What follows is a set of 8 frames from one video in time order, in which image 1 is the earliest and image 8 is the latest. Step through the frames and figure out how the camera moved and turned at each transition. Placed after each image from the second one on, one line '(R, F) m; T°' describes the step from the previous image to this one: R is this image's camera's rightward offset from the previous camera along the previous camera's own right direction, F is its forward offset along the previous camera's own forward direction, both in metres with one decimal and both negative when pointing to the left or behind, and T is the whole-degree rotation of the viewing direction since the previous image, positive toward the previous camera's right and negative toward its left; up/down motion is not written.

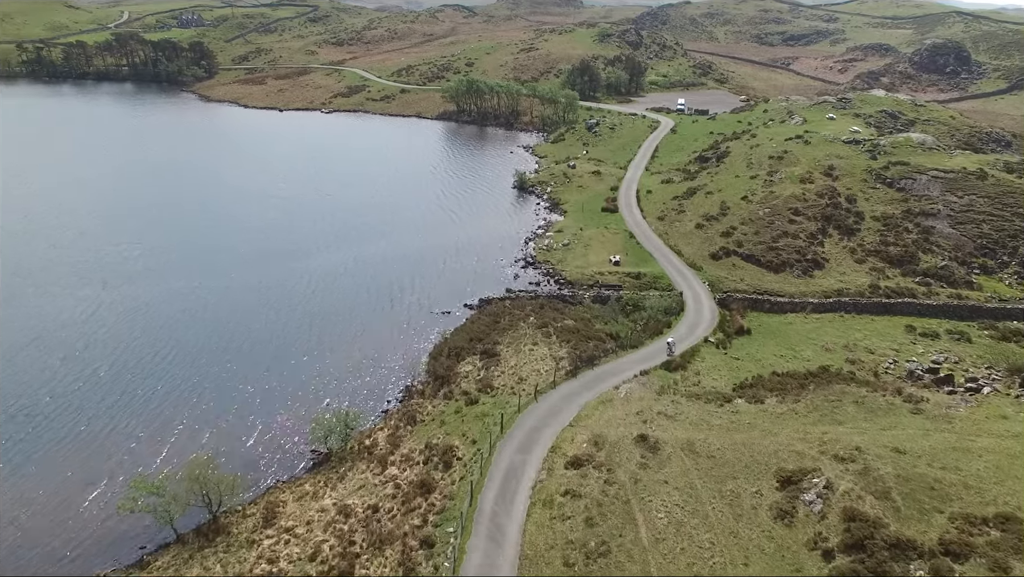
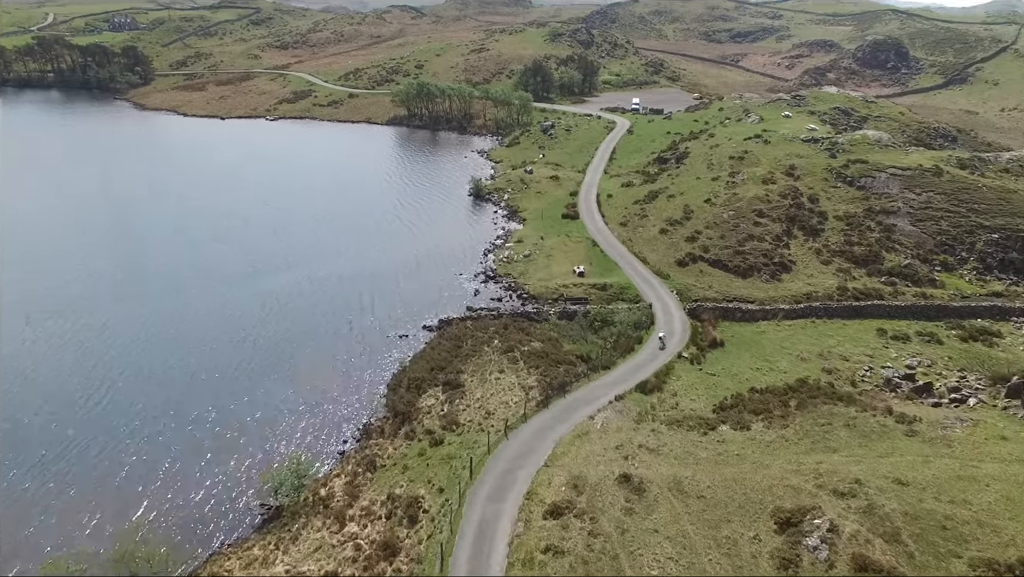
(-0.4, +3.6) m; +4°
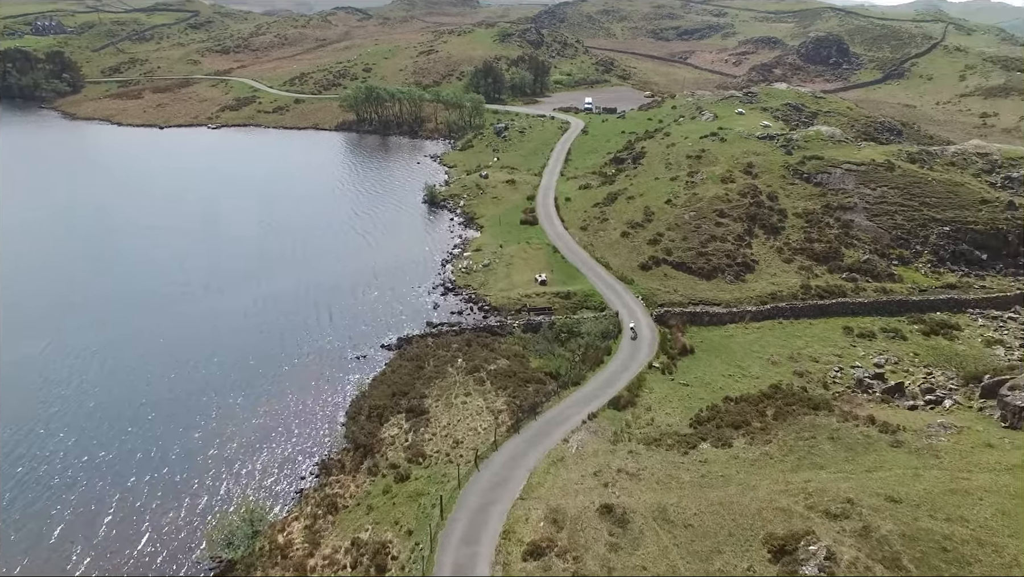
(-0.4, +2.5) m; +4°
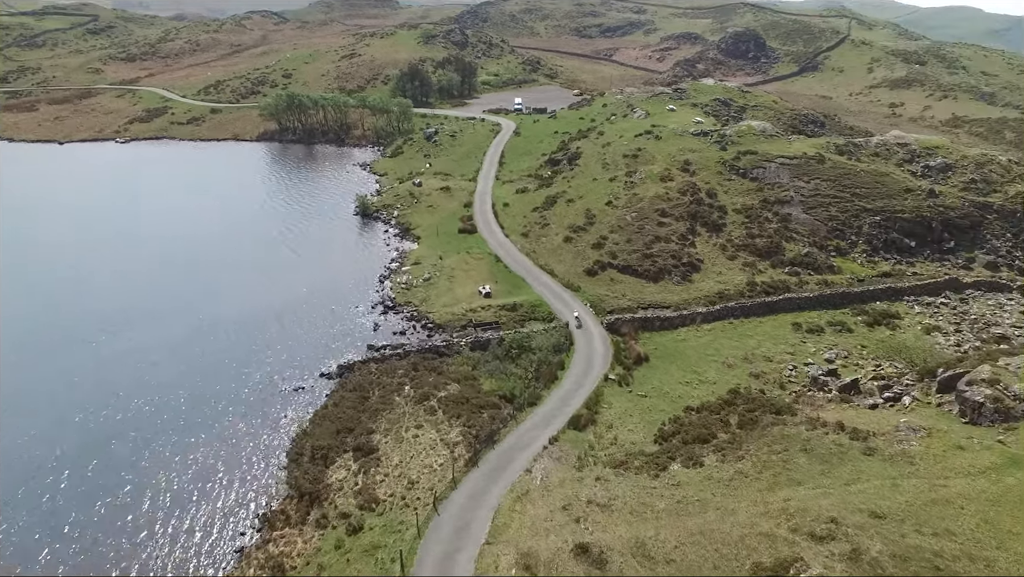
(-0.7, +2.8) m; +5°
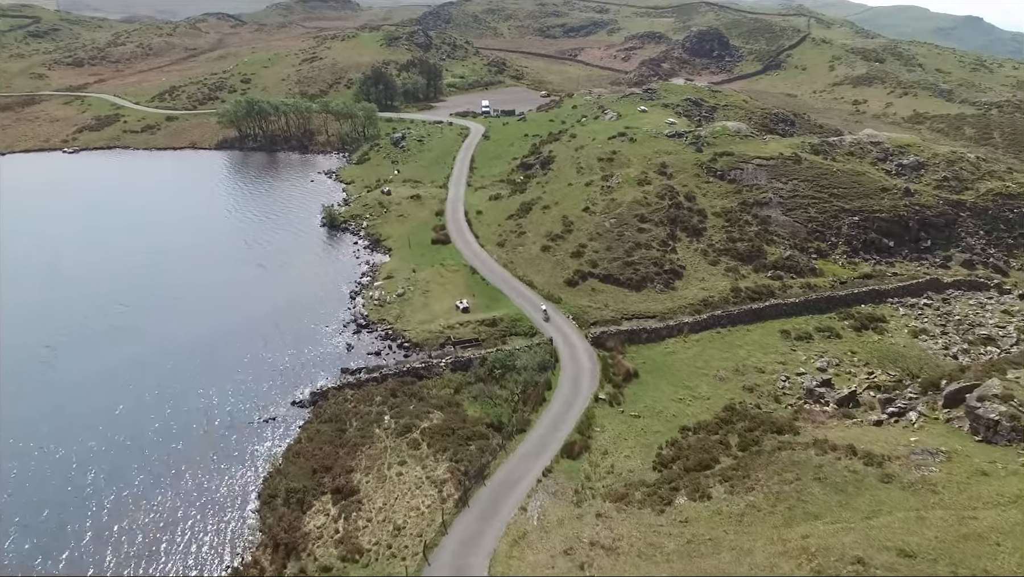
(-1.0, +2.8) m; +3°
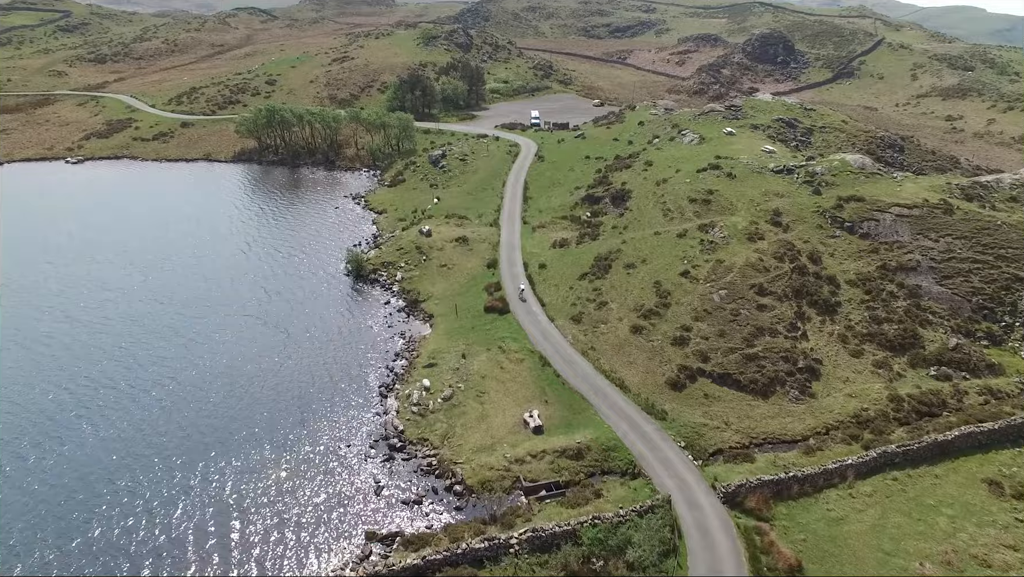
(-4.5, +17.3) m; -2°
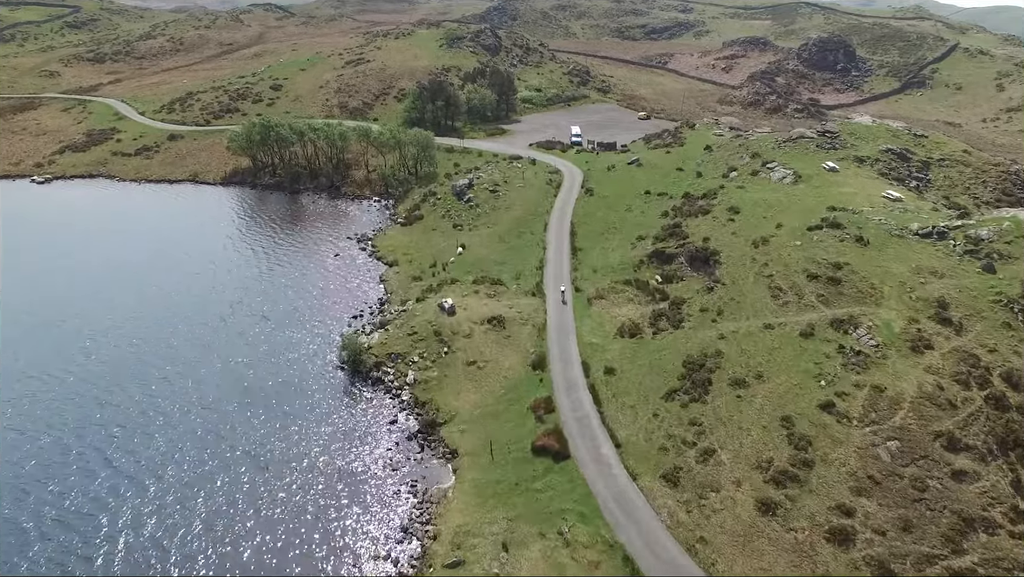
(-2.8, +19.4) m; -1°
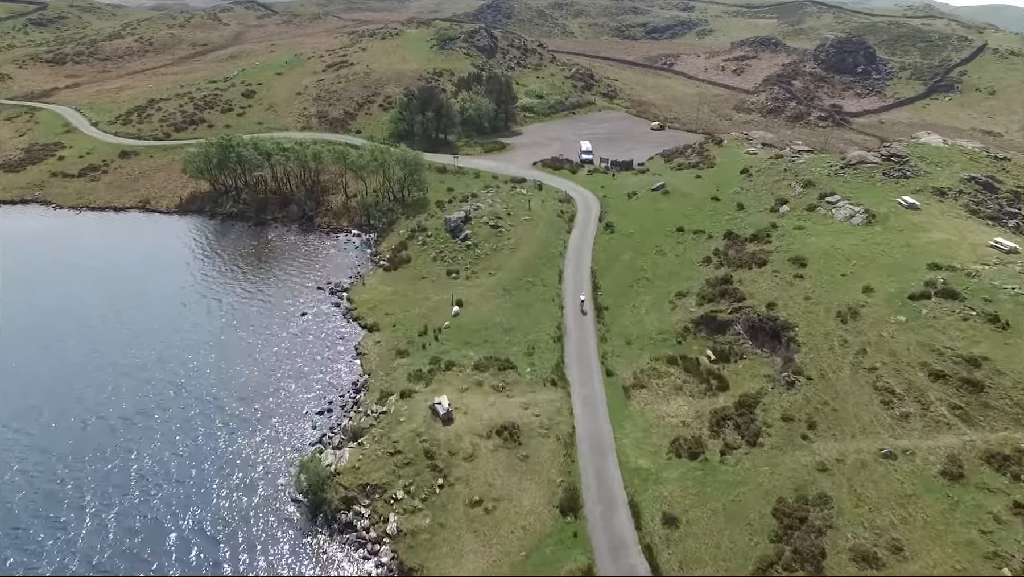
(-1.5, +14.7) m; +1°
